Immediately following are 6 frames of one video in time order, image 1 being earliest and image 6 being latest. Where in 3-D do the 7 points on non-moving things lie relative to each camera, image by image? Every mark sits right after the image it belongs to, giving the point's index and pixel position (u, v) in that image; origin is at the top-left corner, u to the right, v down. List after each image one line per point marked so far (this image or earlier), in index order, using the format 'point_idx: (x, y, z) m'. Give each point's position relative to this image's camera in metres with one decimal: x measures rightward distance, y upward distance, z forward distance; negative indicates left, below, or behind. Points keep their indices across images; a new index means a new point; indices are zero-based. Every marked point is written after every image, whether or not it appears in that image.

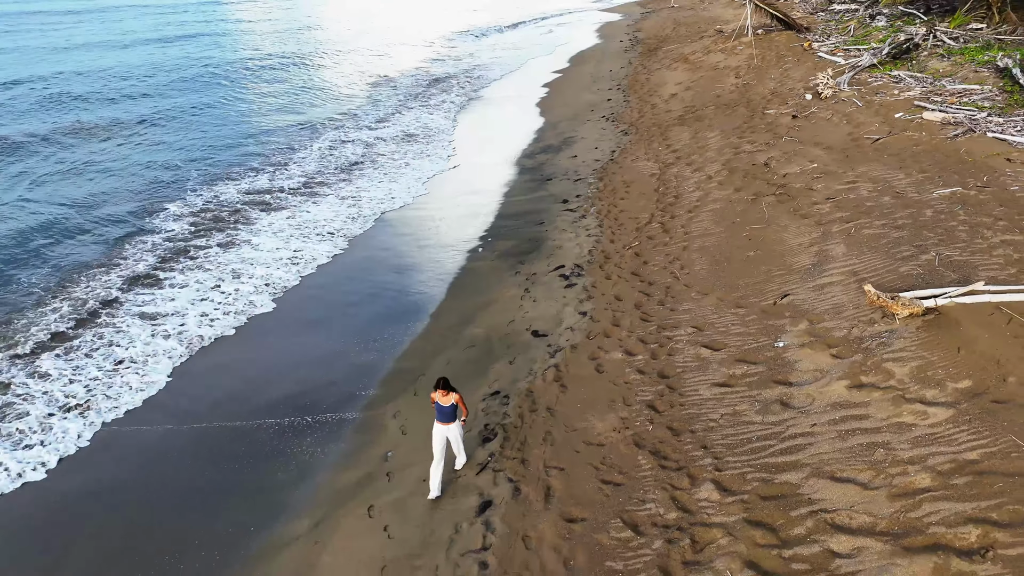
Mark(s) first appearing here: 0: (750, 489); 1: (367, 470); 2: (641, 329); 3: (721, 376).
0: (+1.3, -1.1, +4.1) m
1: (-1.0, -1.3, +5.2) m
2: (+1.1, -0.4, +6.3) m
3: (+1.5, -0.6, +5.2) m
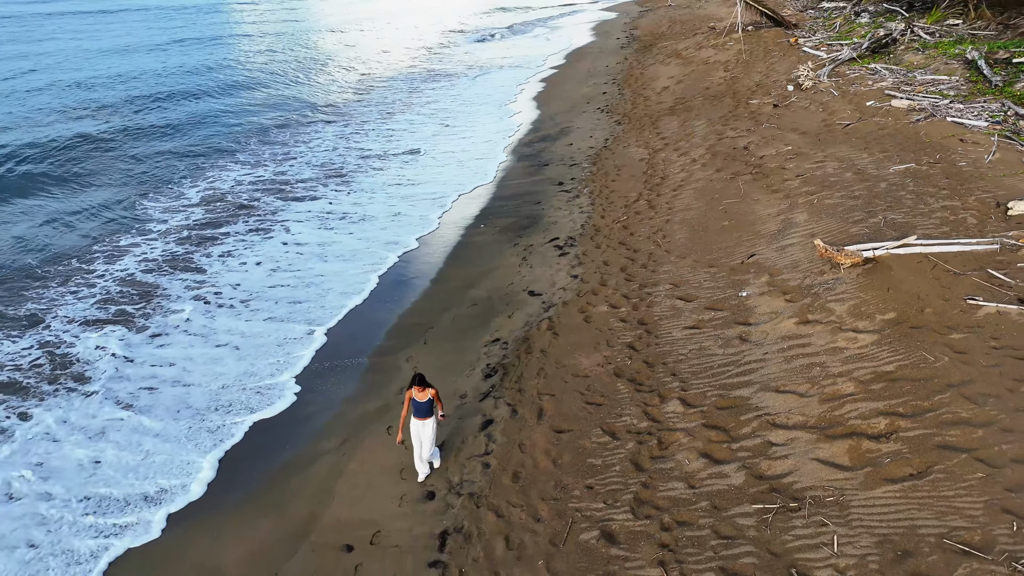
0: (+1.3, -0.8, +4.9) m
1: (-1.0, -0.9, +6.0) m
2: (+1.1, 0.0, +7.0) m
3: (+1.5, -0.3, +6.0) m
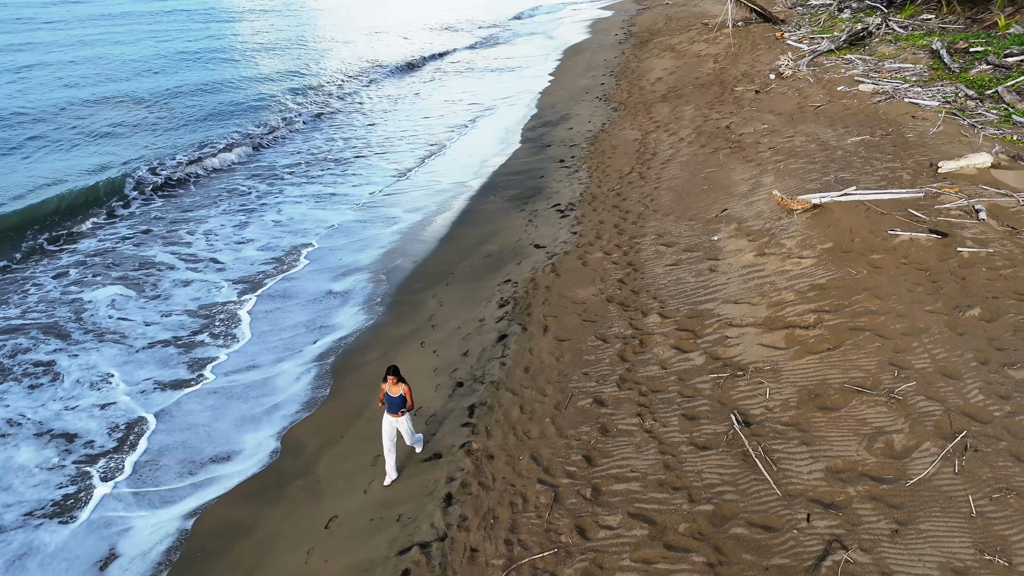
0: (+1.4, -0.2, +6.1) m
1: (-0.9, -0.4, +7.2) m
2: (+1.2, +0.5, +8.2) m
3: (+1.6, +0.3, +7.2) m
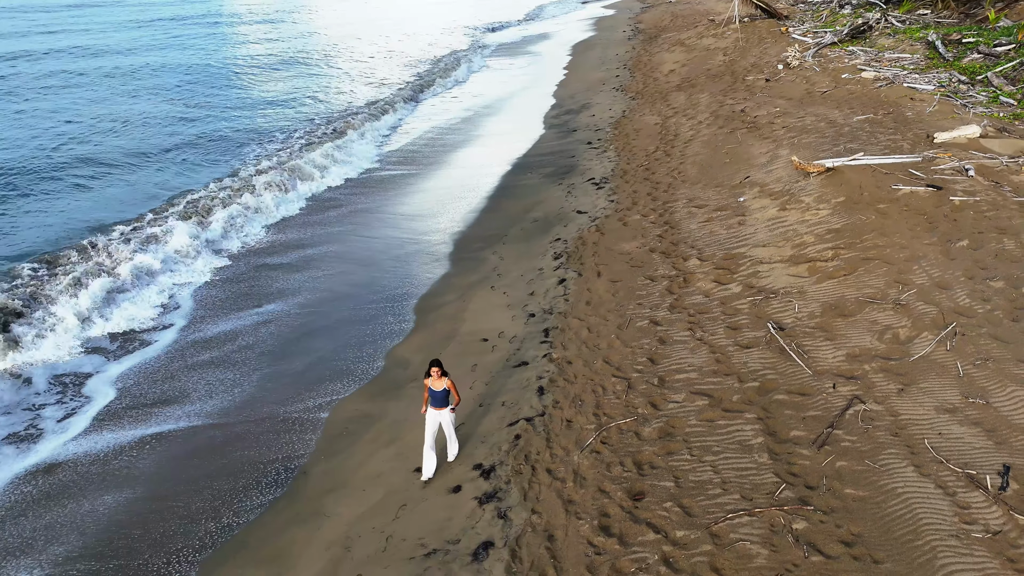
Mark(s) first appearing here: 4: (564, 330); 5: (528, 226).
0: (+2.0, +0.3, +7.2) m
1: (-0.3, +0.1, +8.3) m
2: (+1.8, +1.1, +9.3) m
3: (+2.2, +0.8, +8.3) m
4: (+0.5, -0.4, +6.6) m
5: (+0.2, +0.8, +9.6) m
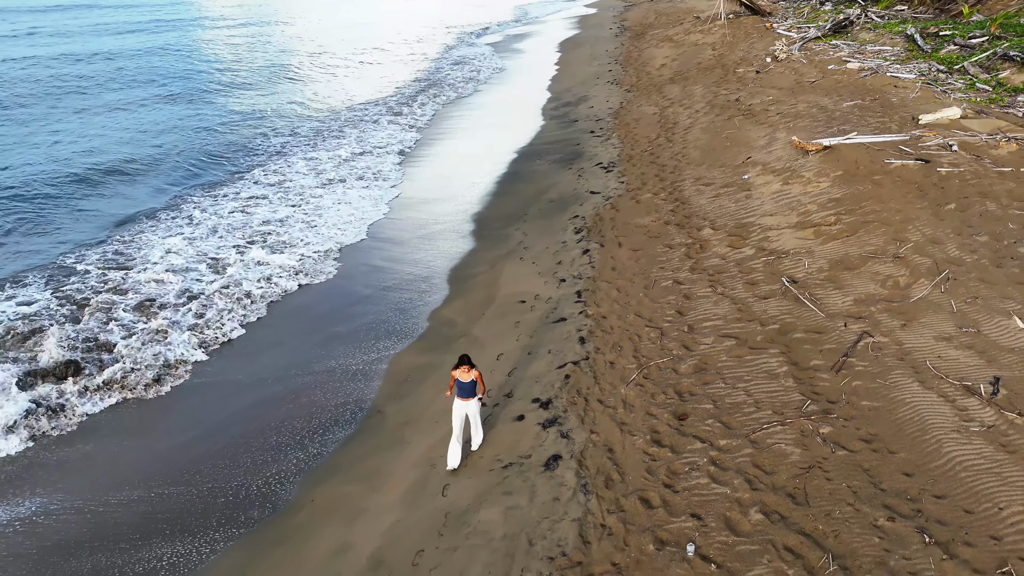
0: (+2.3, +0.7, +7.9) m
1: (0.0, +0.5, +8.9) m
2: (+2.0, +1.4, +10.1) m
3: (+2.4, +1.2, +9.0) m
4: (+0.8, 0.0, +7.2) m
5: (+0.5, +1.1, +10.3) m
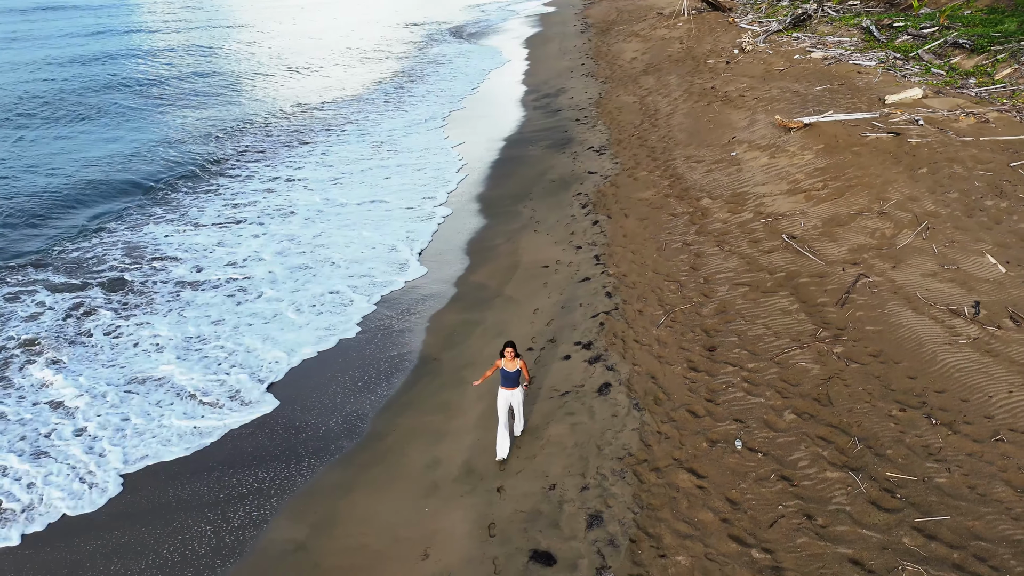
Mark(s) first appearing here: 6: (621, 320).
0: (+2.5, +1.1, +8.8) m
1: (+0.1, +0.8, +9.6) m
2: (+2.1, +1.8, +10.8) m
3: (+2.6, +1.6, +9.9) m
4: (+1.1, +0.4, +8.0) m
5: (+0.5, +1.5, +11.0) m
6: (+1.0, -0.3, +6.5) m
